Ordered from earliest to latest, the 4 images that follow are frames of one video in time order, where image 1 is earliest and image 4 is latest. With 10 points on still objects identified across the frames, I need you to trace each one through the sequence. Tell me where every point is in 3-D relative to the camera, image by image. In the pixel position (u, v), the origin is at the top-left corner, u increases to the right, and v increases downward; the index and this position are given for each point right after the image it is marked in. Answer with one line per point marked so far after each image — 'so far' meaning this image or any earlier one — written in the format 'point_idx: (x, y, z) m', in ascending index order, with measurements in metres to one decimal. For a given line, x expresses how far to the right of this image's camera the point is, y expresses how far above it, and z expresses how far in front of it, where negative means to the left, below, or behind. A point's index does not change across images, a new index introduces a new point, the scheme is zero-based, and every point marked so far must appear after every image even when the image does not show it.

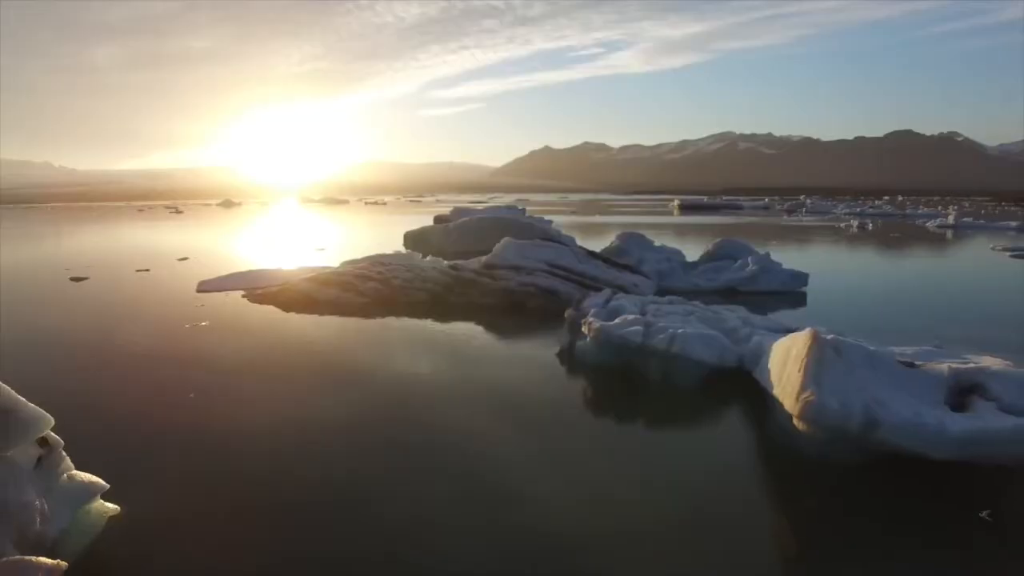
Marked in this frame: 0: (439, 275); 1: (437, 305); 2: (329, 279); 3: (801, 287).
0: (-1.2, +0.3, +13.2) m
1: (-1.1, -0.1, +12.7) m
2: (-2.8, +0.3, +12.9) m
3: (+4.8, +0.1, +13.6) m
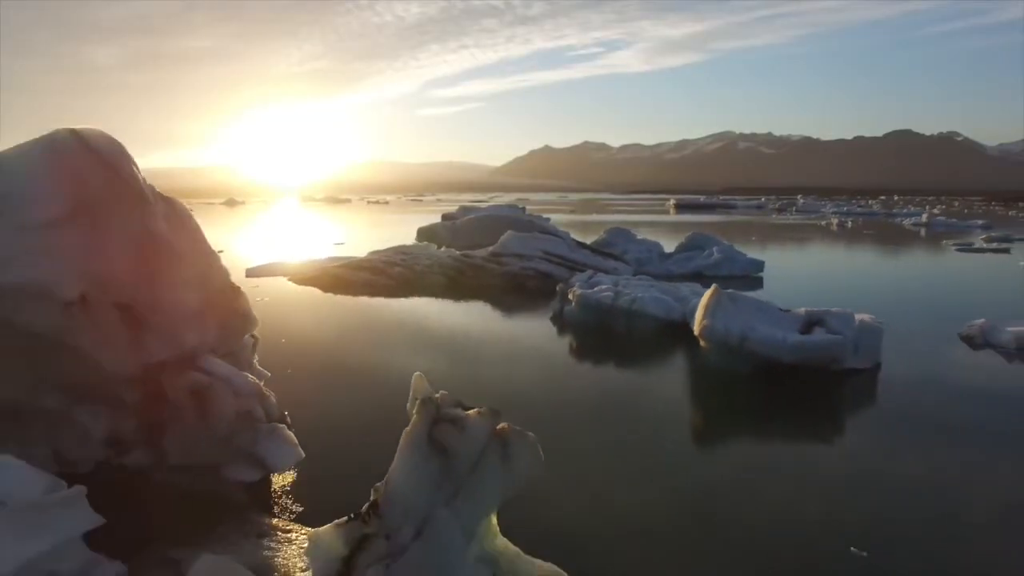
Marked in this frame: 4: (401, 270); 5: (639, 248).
0: (-1.1, +0.6, +15.0) m
1: (-1.1, +0.1, +14.5) m
2: (-2.8, +0.5, +14.7) m
3: (+4.8, +0.3, +15.4) m
4: (-2.0, +0.4, +14.6) m
5: (+2.7, +0.9, +16.5) m
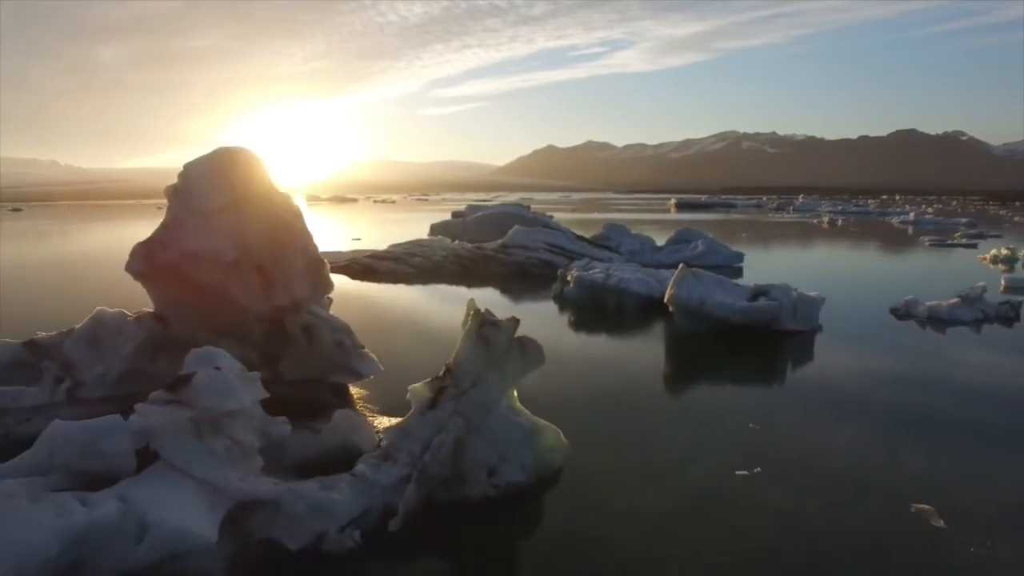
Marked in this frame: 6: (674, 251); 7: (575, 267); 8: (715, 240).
0: (-1.0, +0.7, +16.4) m
1: (-0.9, +0.3, +15.9) m
2: (-2.7, +0.7, +16.1) m
3: (+4.9, +0.5, +16.7) m
4: (-1.9, +0.6, +15.9) m
5: (+2.8, +1.1, +17.9) m
6: (+3.7, +0.8, +17.4) m
7: (+1.2, +0.3, +14.4) m
8: (+4.5, +1.0, +17.0) m
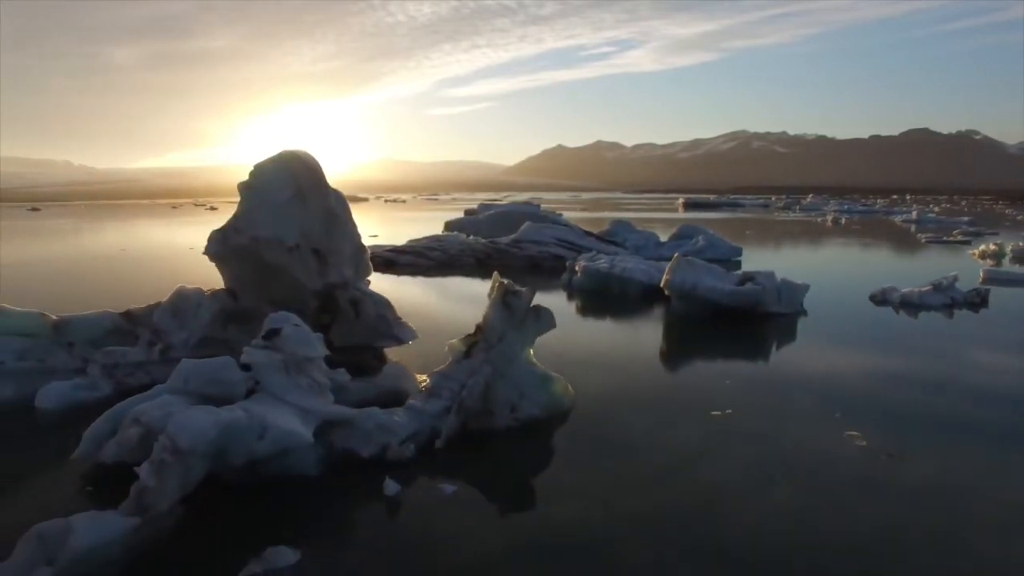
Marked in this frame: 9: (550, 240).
0: (-0.8, +0.9, +17.2) m
1: (-0.7, +0.4, +16.7) m
2: (-2.4, +0.8, +16.9) m
3: (+5.2, +0.6, +17.5) m
4: (-1.7, +0.7, +16.8) m
5: (+3.0, +1.2, +18.6) m
6: (+3.9, +0.9, +18.2) m
7: (+1.4, +0.4, +15.1) m
8: (+4.8, +1.1, +17.8) m
9: (+0.8, +1.0, +17.4) m
